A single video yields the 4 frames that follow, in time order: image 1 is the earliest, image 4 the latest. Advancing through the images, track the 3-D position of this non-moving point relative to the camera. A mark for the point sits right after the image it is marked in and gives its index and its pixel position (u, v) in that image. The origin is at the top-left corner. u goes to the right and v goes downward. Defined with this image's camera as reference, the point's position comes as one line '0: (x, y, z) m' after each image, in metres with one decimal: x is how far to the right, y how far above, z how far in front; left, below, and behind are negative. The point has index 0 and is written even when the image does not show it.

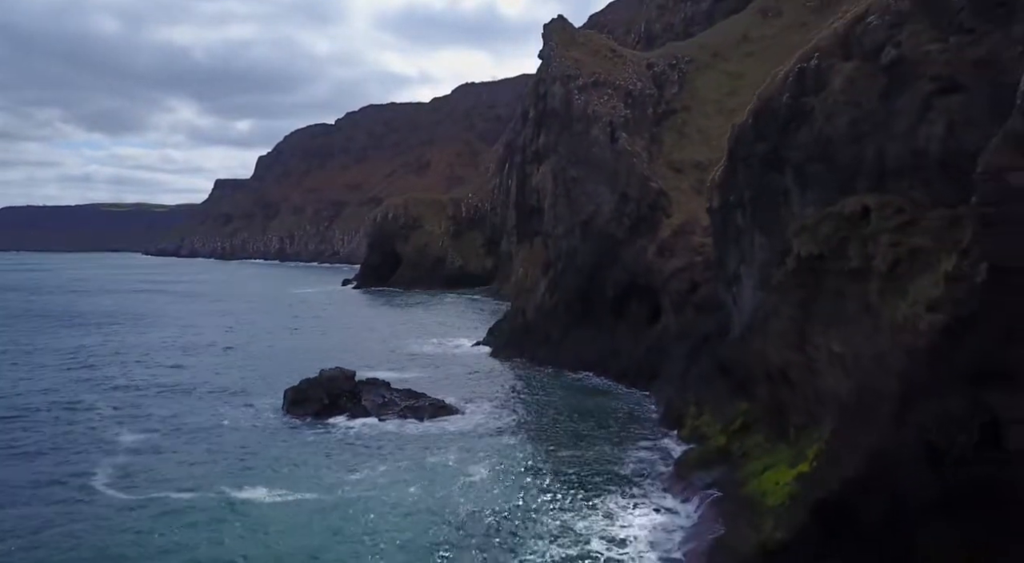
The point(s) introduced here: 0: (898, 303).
0: (+8.8, -0.4, +18.5) m
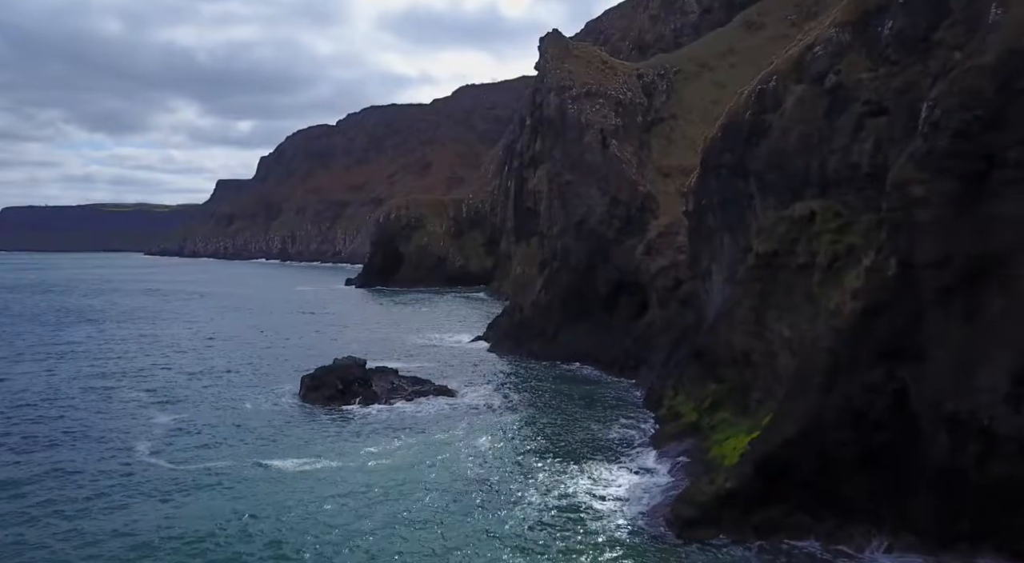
0: (+8.7, -0.2, +22.0) m
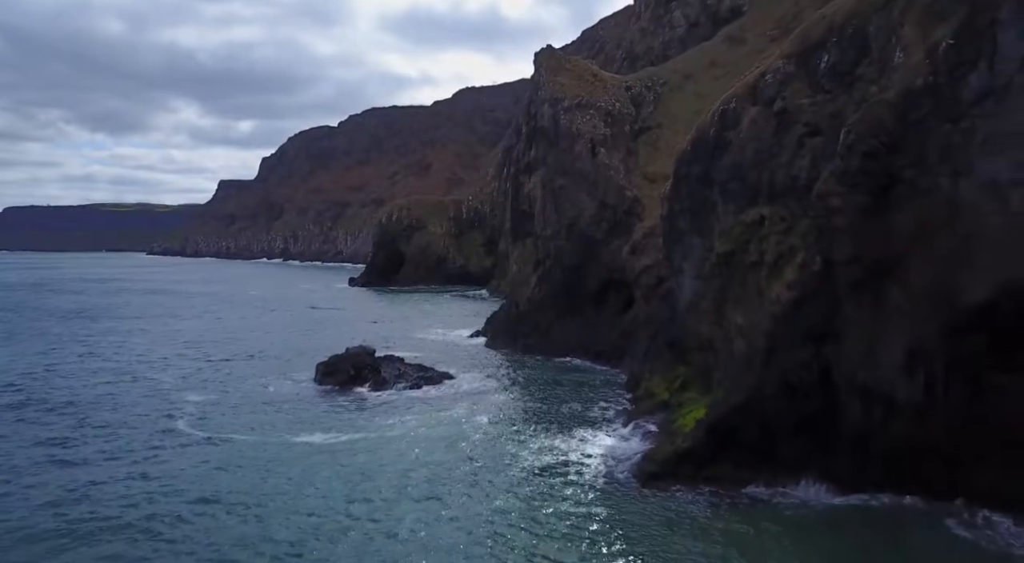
0: (+8.4, -0.1, +26.2) m
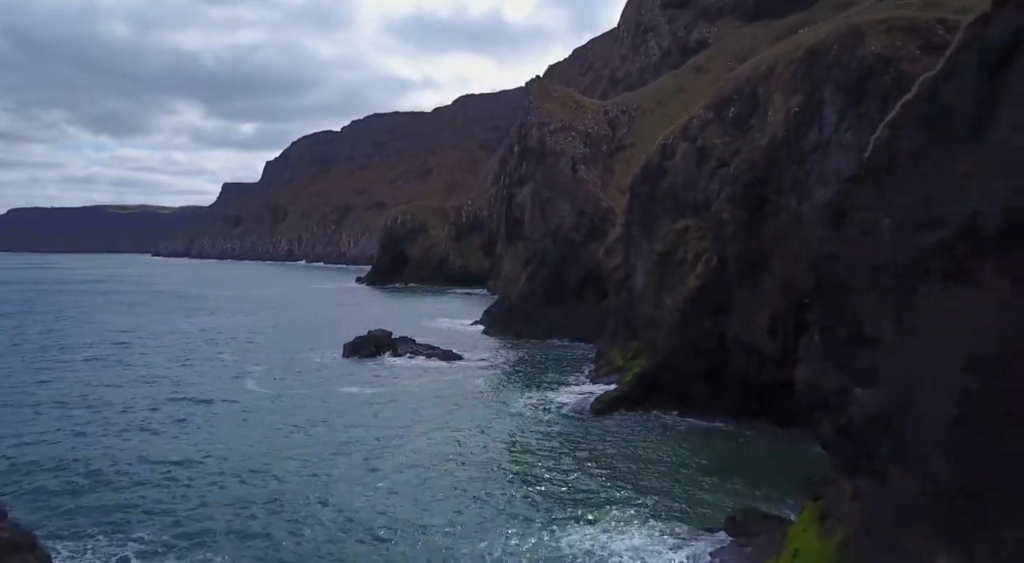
0: (+7.9, +0.3, +36.1) m
